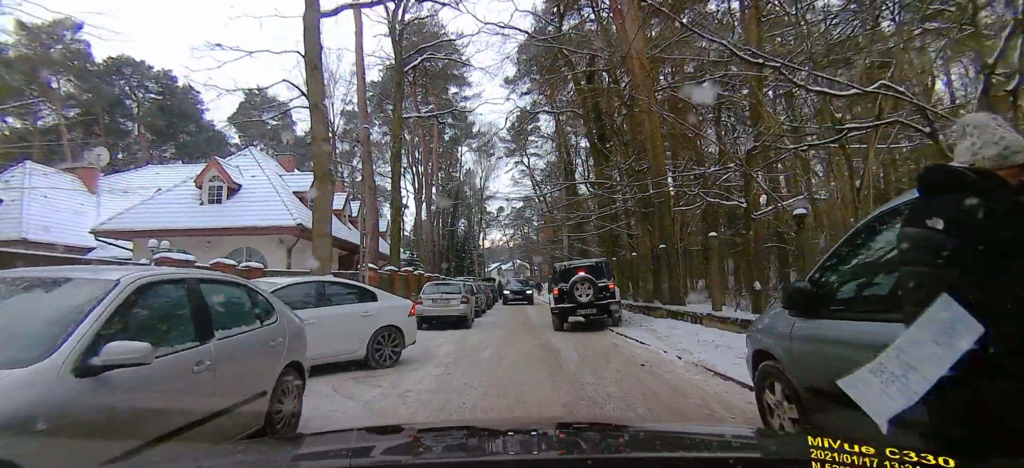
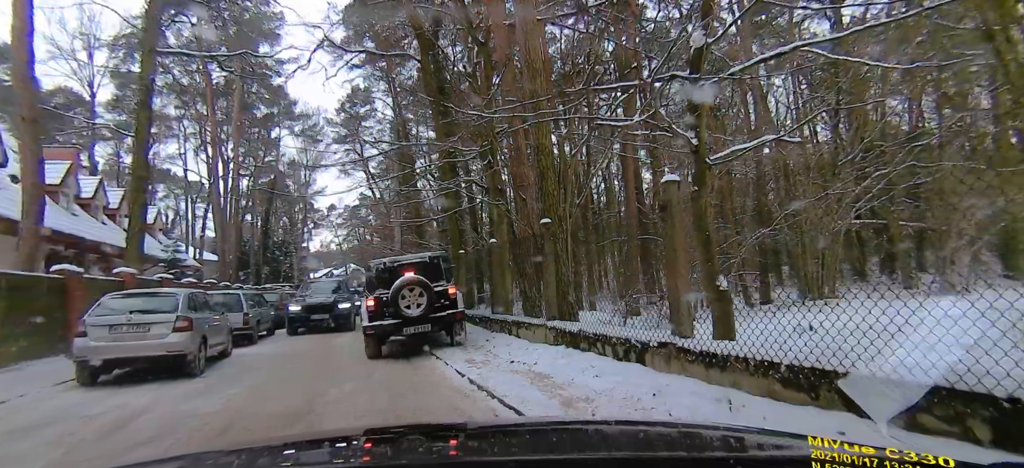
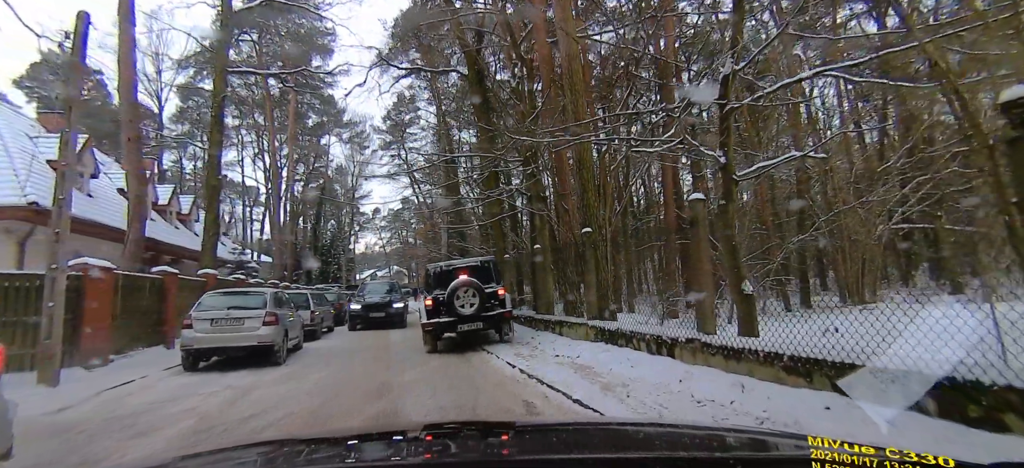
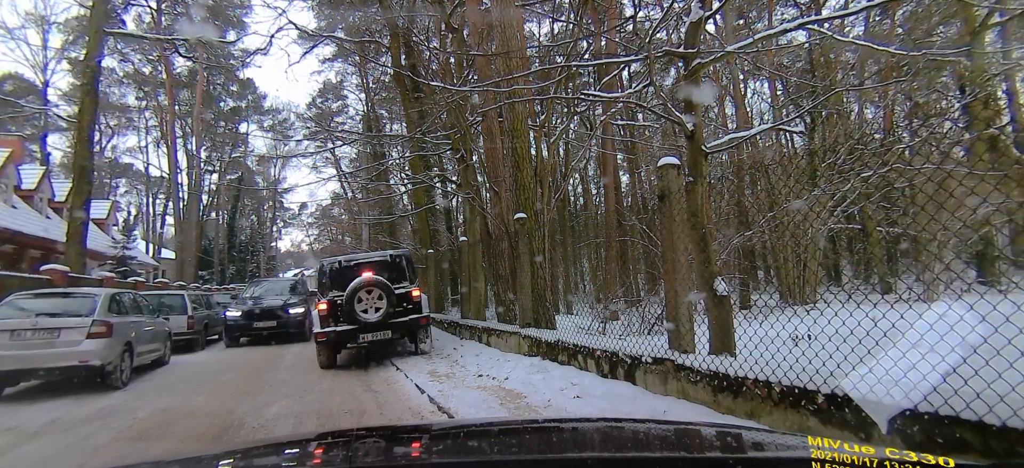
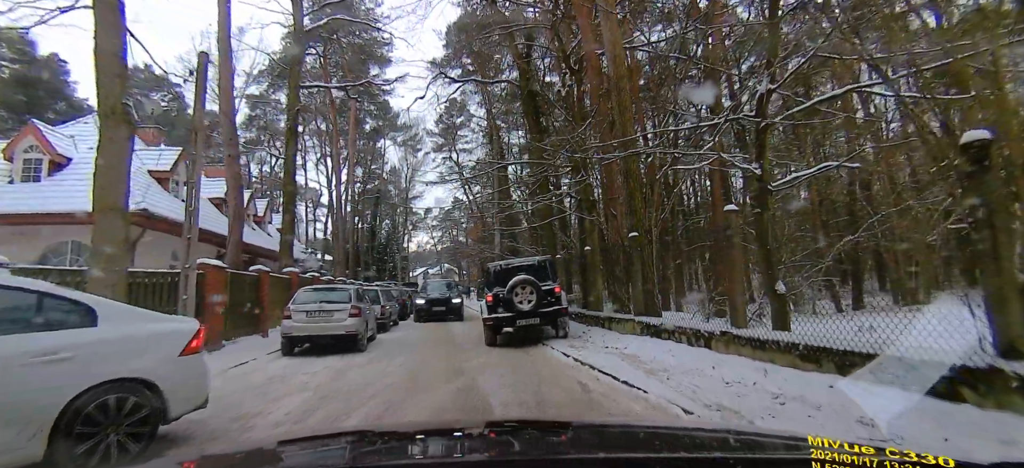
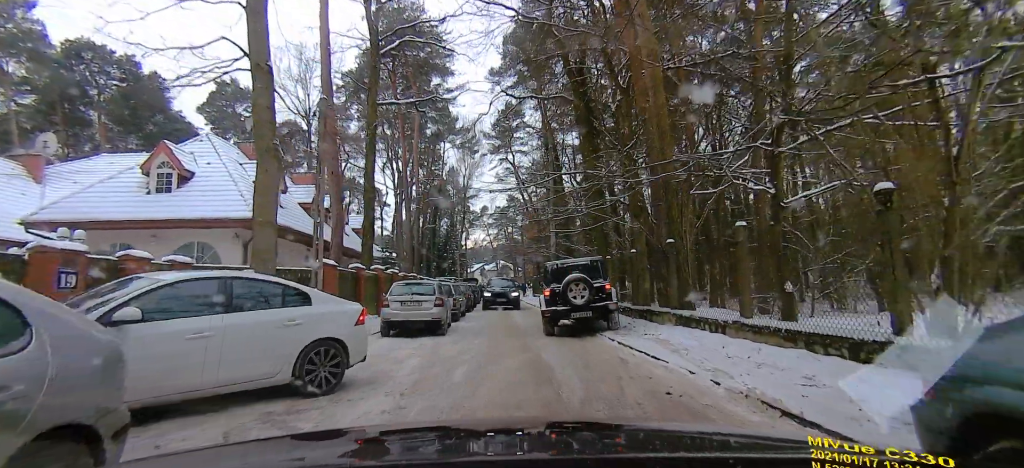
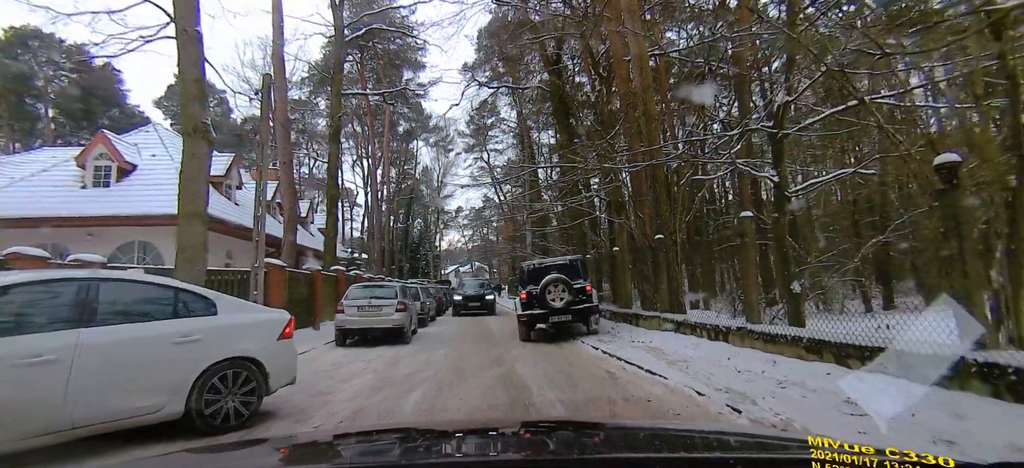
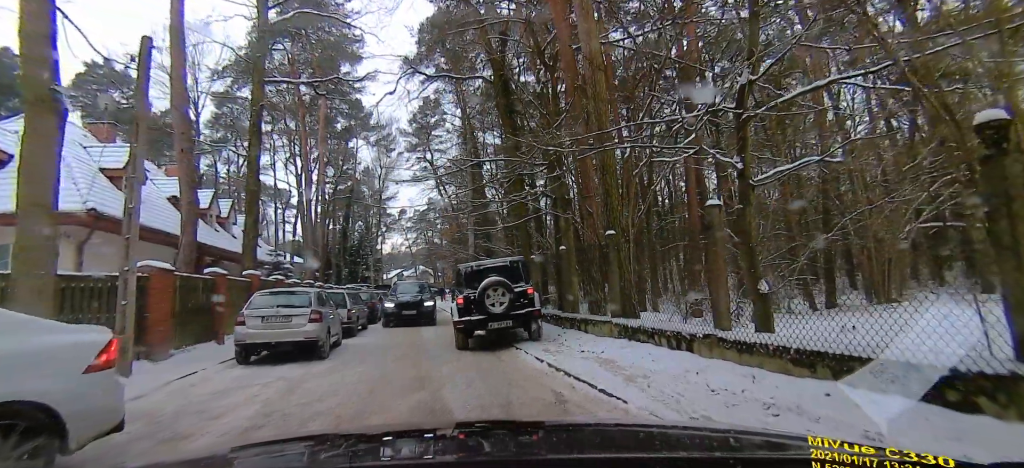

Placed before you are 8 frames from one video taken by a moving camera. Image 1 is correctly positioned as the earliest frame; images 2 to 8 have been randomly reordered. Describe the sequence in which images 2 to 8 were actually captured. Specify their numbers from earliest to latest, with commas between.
6, 7, 5, 8, 3, 2, 4
